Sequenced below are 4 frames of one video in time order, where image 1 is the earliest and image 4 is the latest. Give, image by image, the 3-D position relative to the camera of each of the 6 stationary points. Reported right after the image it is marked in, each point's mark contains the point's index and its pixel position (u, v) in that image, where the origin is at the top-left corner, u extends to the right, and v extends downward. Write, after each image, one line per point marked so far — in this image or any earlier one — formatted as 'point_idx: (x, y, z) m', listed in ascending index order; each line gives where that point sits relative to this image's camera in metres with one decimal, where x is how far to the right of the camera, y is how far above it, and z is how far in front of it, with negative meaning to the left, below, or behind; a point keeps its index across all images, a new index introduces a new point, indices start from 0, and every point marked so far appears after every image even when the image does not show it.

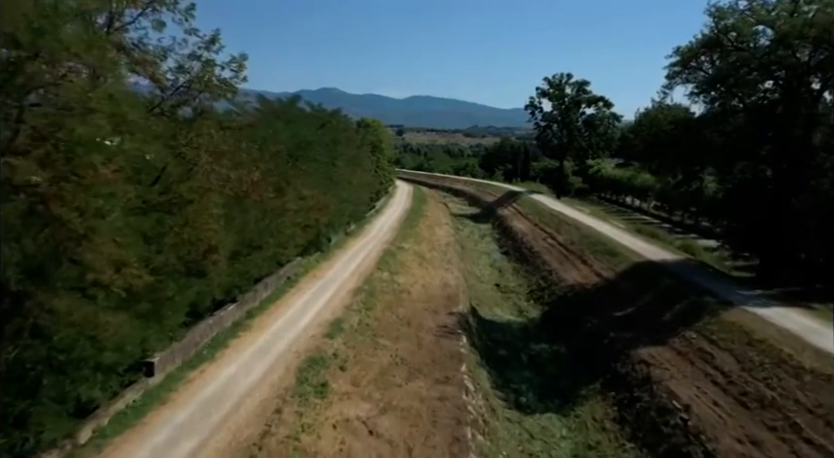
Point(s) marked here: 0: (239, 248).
0: (-5.1, -0.5, +15.5) m
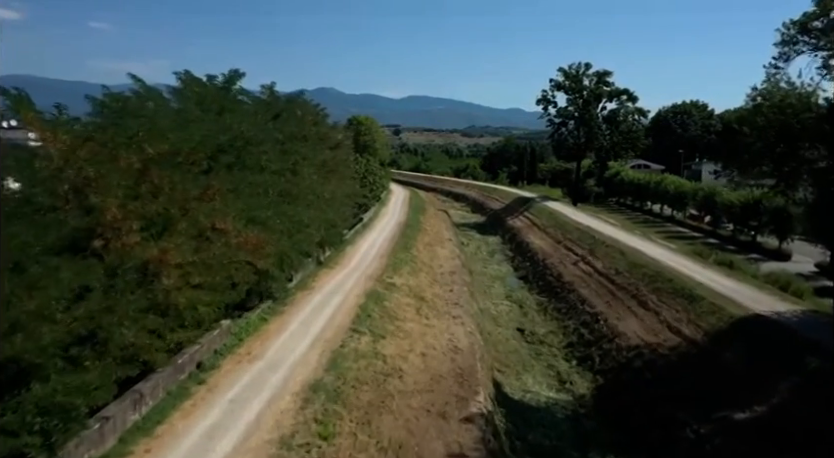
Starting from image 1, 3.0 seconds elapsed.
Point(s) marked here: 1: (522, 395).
0: (-5.2, -1.8, +7.1) m
1: (+3.5, -5.5, +17.9) m
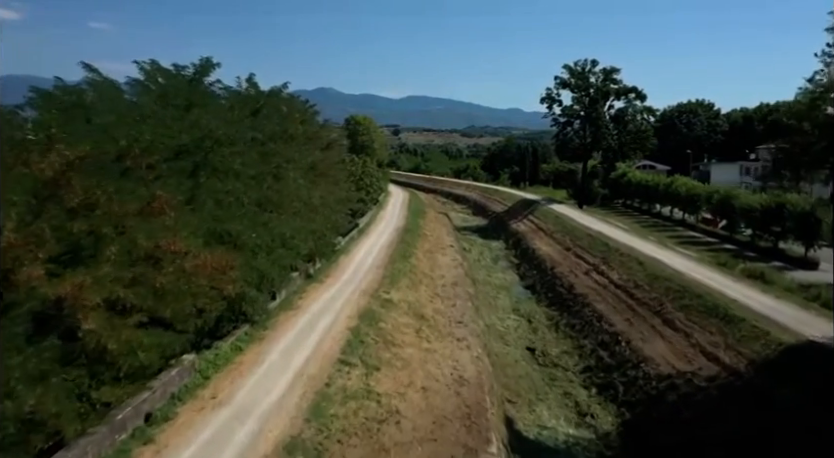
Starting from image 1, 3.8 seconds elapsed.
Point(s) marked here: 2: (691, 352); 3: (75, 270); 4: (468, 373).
0: (-5.1, -2.2, +4.7) m
1: (+3.5, -5.8, +15.6) m
2: (+8.7, -3.9, +17.4) m
3: (-4.9, -0.6, +7.9) m
4: (+1.5, -4.2, +16.2) m
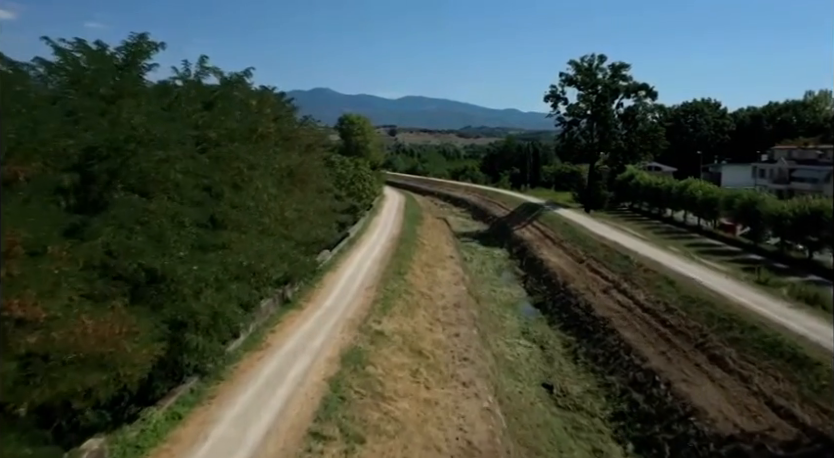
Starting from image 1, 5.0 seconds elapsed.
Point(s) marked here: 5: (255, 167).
0: (-5.2, -2.7, +1.2) m
1: (+3.4, -6.4, +12.1) m
2: (+8.6, -4.4, +14.0) m
3: (-4.9, -1.1, +4.4) m
4: (+1.4, -4.8, +12.7) m
5: (-4.4, +1.8, +15.0) m
